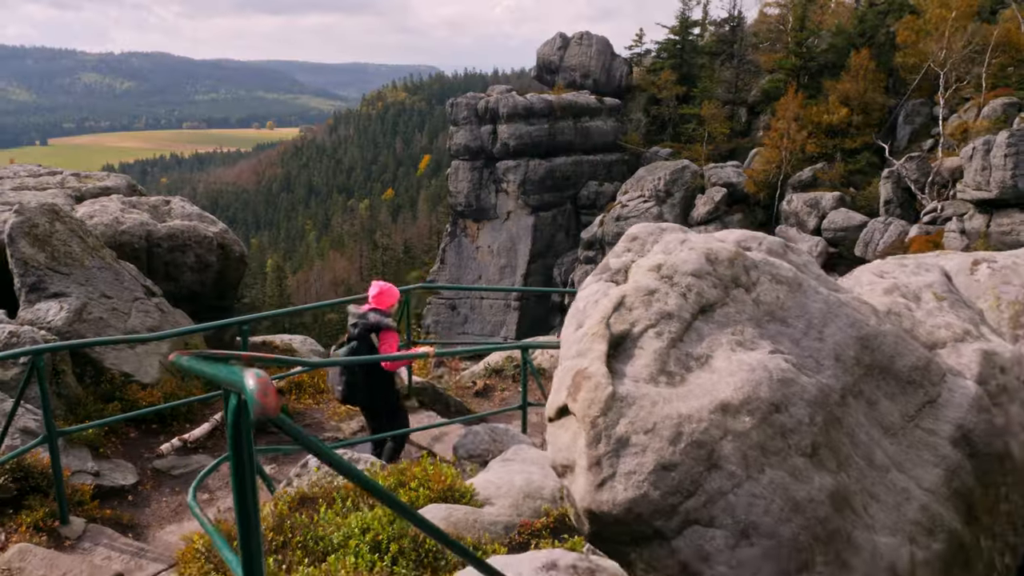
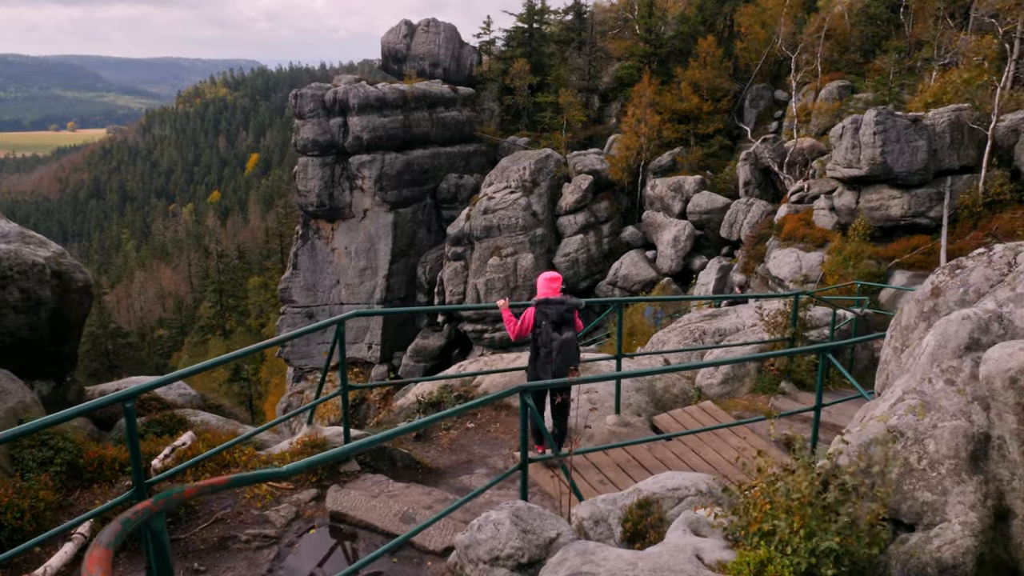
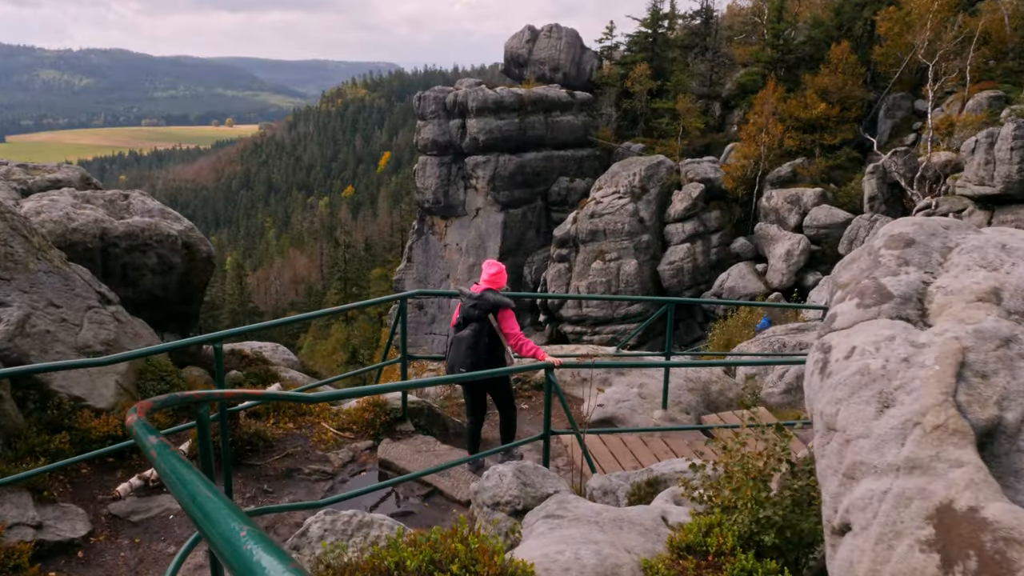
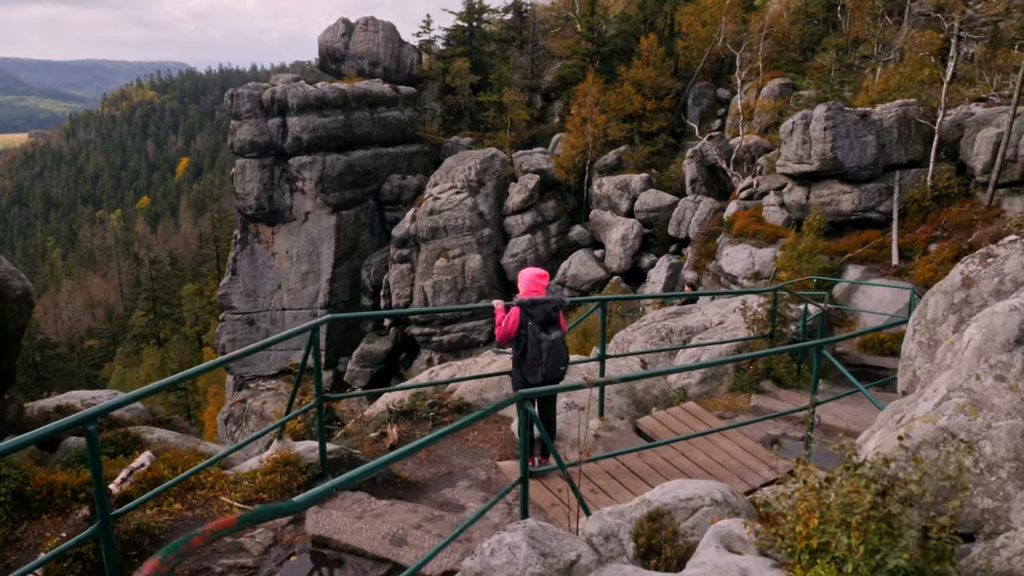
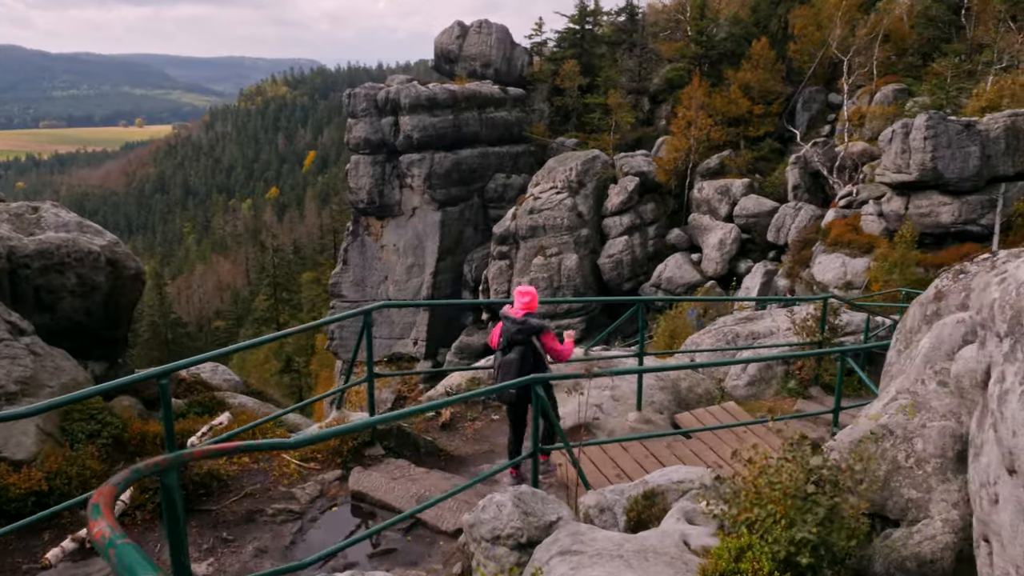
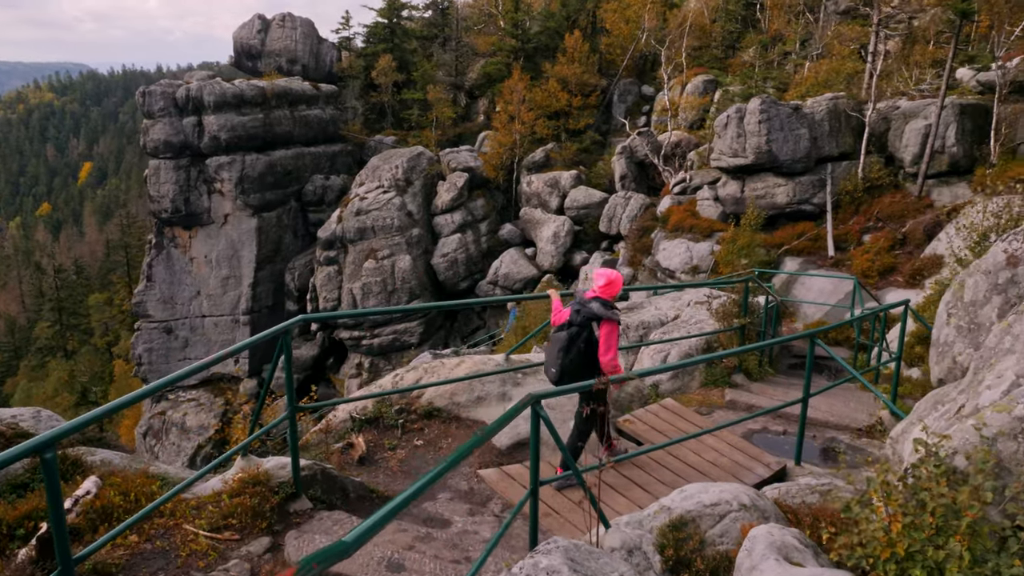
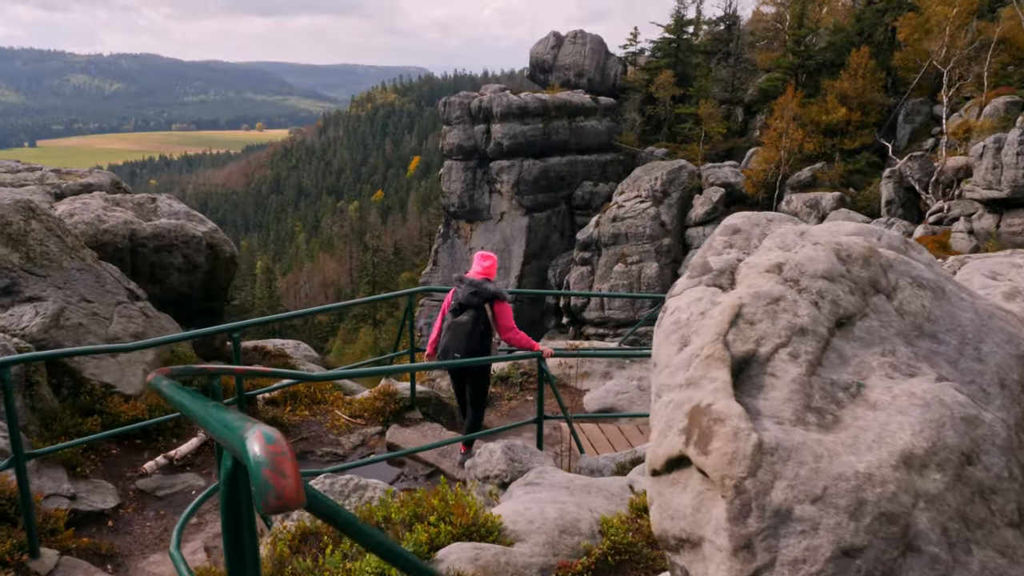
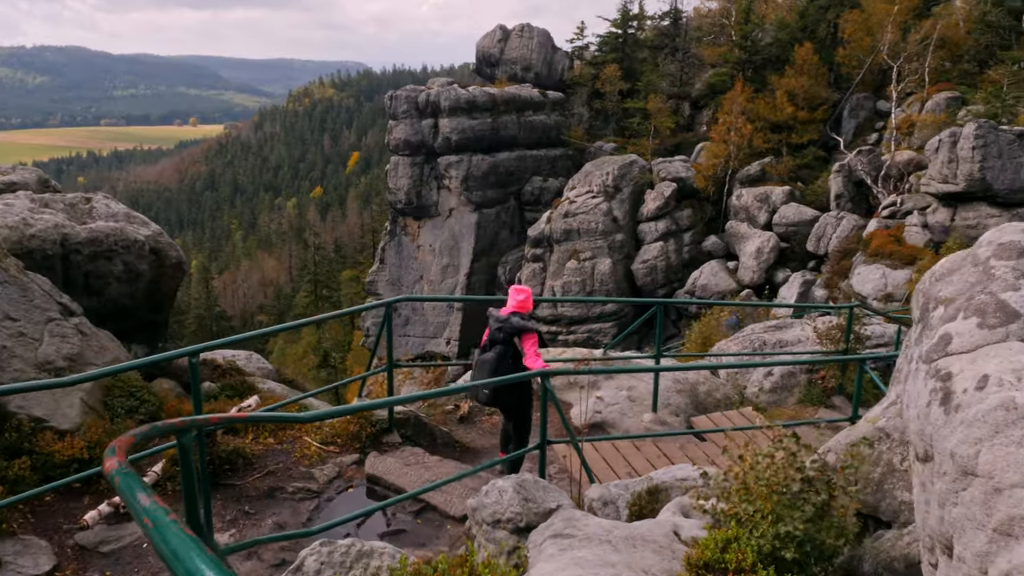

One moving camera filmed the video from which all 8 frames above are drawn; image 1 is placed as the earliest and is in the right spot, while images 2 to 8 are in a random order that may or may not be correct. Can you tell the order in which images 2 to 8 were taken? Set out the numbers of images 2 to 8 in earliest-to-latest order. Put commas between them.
7, 3, 8, 5, 2, 4, 6
